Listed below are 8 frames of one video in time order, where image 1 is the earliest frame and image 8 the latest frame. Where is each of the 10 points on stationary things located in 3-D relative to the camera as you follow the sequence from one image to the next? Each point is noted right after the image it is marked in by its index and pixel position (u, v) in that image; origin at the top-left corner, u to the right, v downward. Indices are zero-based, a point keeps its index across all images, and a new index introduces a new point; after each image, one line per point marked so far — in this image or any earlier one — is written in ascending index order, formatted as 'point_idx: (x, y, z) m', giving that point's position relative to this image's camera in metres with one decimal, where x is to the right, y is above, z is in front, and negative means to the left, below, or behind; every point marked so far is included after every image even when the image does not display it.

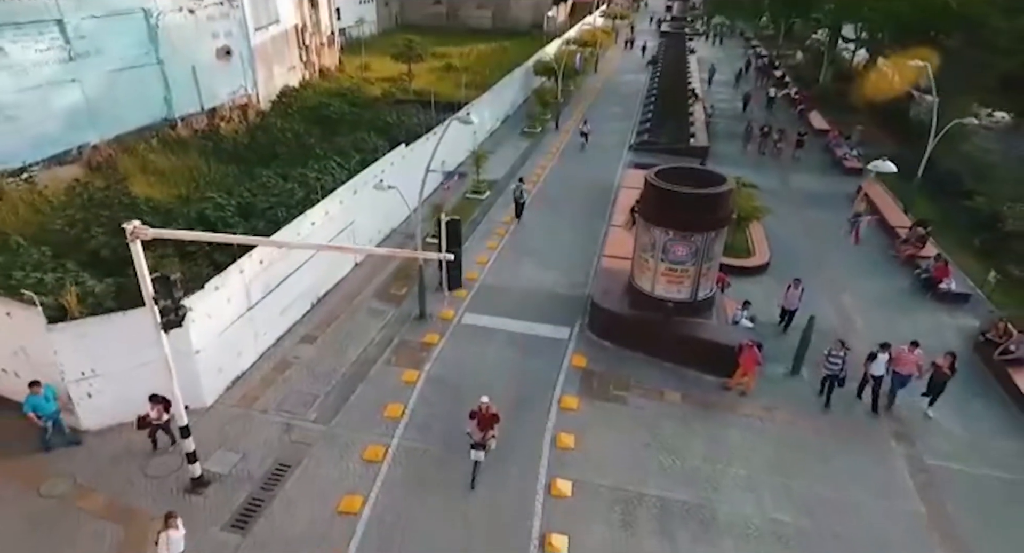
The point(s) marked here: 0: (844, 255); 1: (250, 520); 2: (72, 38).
0: (+9.5, +0.7, +16.8) m
1: (-3.9, -3.6, +8.9) m
2: (-14.6, +7.9, +19.5) m
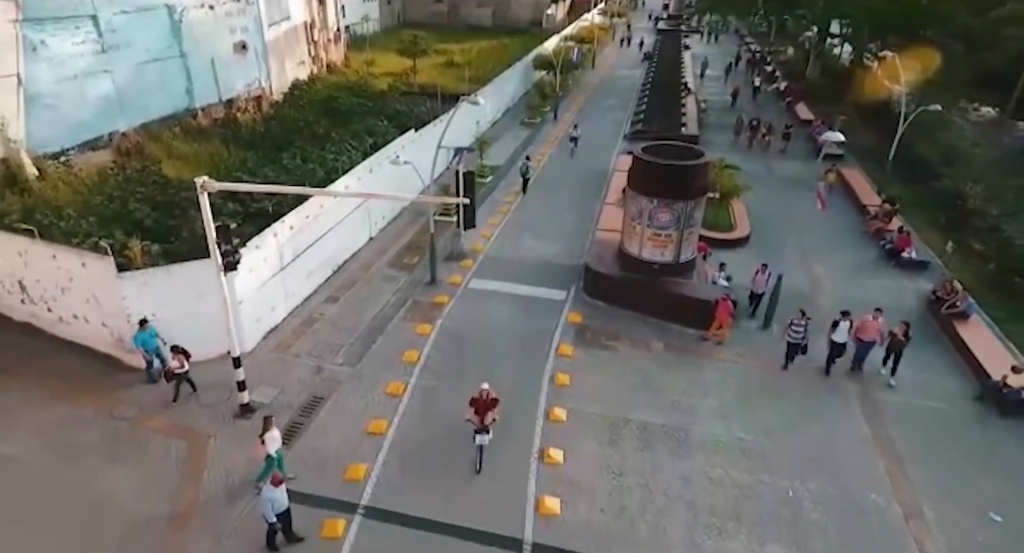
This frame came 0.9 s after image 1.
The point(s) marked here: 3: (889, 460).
0: (+9.5, +1.5, +18.3) m
1: (-3.8, -2.8, +10.4) m
2: (-14.6, +8.7, +21.0) m
3: (+6.5, -3.2, +10.3) m
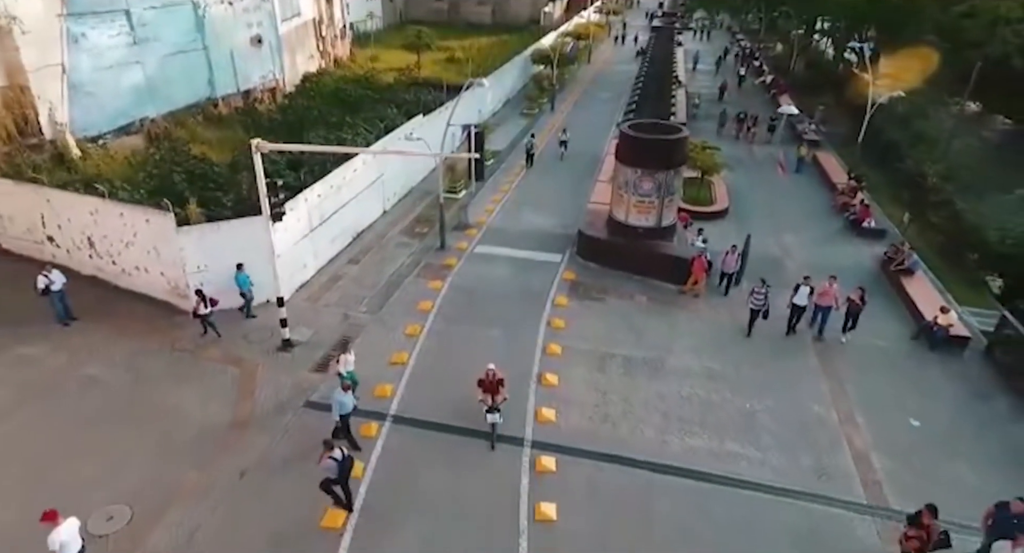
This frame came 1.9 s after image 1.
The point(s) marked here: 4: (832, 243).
0: (+9.6, +2.5, +20.2) m
1: (-3.8, -1.8, +12.3) m
2: (-14.6, +9.7, +22.8) m
3: (+6.6, -2.2, +12.2) m
4: (+9.6, +1.0, +17.8) m
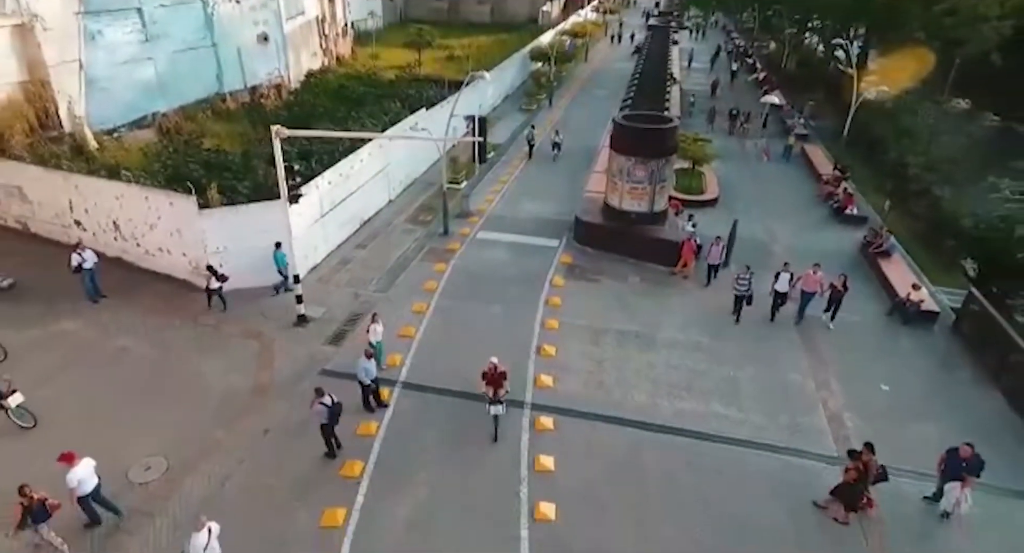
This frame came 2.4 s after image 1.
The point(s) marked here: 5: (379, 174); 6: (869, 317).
0: (+9.5, +3.0, +21.1) m
1: (-3.8, -1.4, +13.1) m
2: (-14.6, +10.1, +23.6) m
3: (+6.6, -1.7, +13.1) m
4: (+9.6, +1.5, +18.7) m
5: (-4.2, +3.3, +18.8) m
6: (+8.7, -1.0, +14.4) m
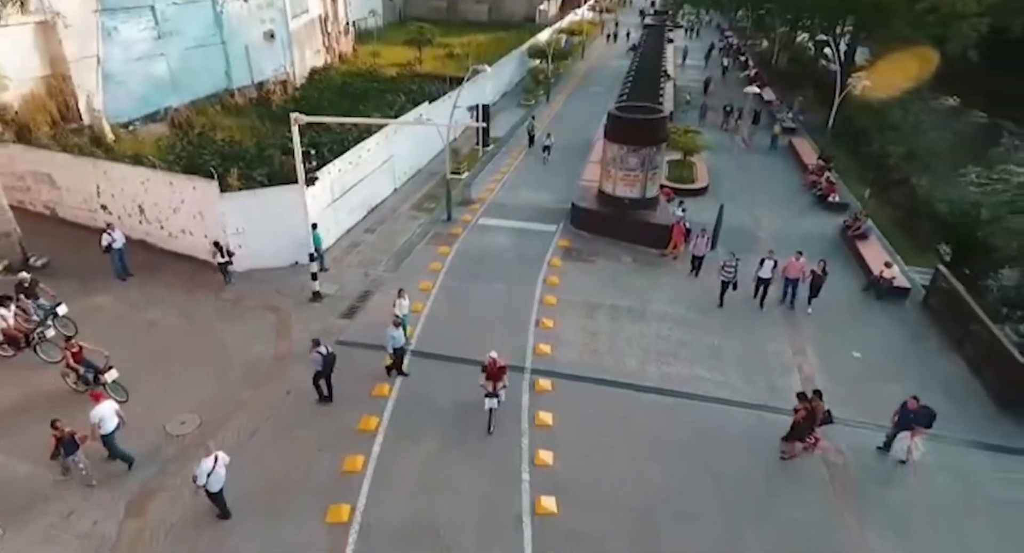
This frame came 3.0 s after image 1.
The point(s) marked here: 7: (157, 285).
0: (+9.5, +3.5, +22.1) m
1: (-3.8, -0.9, +14.1) m
2: (-14.6, +10.6, +24.5) m
3: (+6.6, -1.2, +14.1) m
4: (+9.6, +2.1, +19.7) m
5: (-4.3, +3.8, +19.8) m
6: (+8.7, -0.5, +15.4) m
7: (-8.7, -0.2, +14.4) m
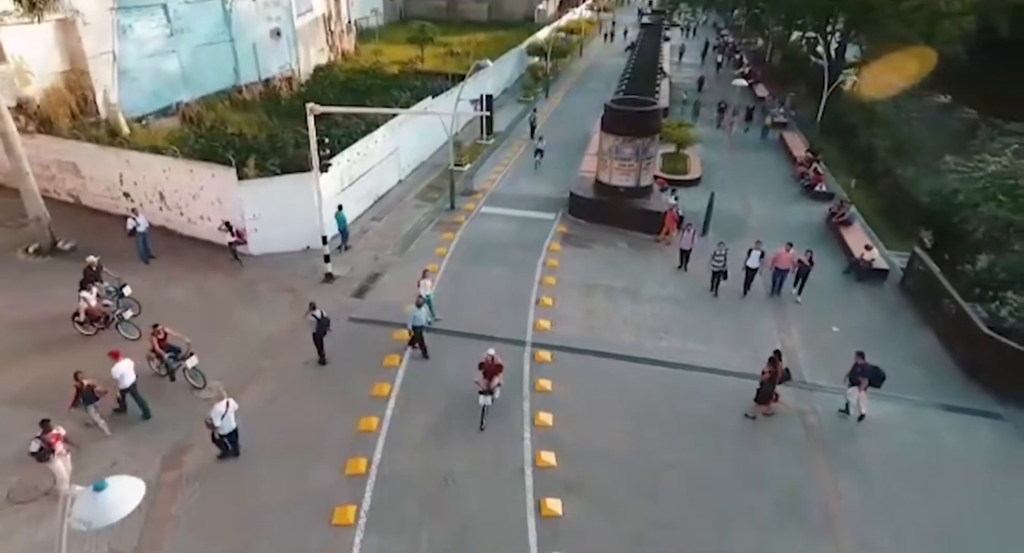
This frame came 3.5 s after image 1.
0: (+9.5, +4.0, +23.0) m
1: (-3.7, -0.4, +14.9) m
2: (-14.6, +11.1, +25.3) m
3: (+6.7, -0.7, +14.9) m
4: (+9.7, +2.5, +20.6) m
5: (-4.2, +4.3, +20.6) m
6: (+8.8, 0.0, +16.3) m
7: (-8.7, +0.2, +15.3) m
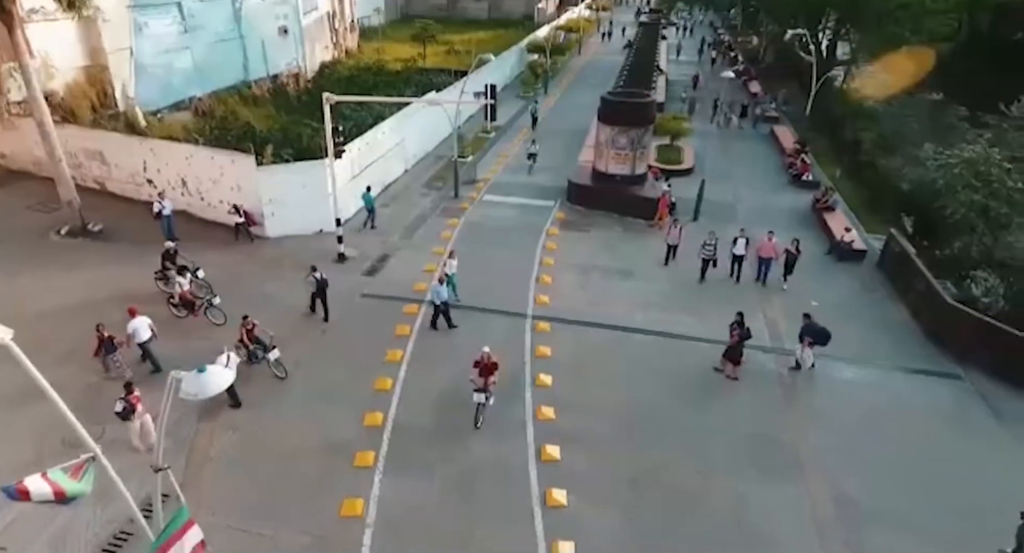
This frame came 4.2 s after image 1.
0: (+9.6, +4.5, +24.0) m
1: (-3.7, +0.1, +15.9) m
2: (-14.6, +11.6, +26.3) m
3: (+6.7, -0.2, +15.9) m
4: (+9.7, +3.1, +21.6) m
5: (-4.2, +4.8, +21.6) m
6: (+8.8, +0.6, +17.3) m
7: (-8.6, +0.8, +16.2) m
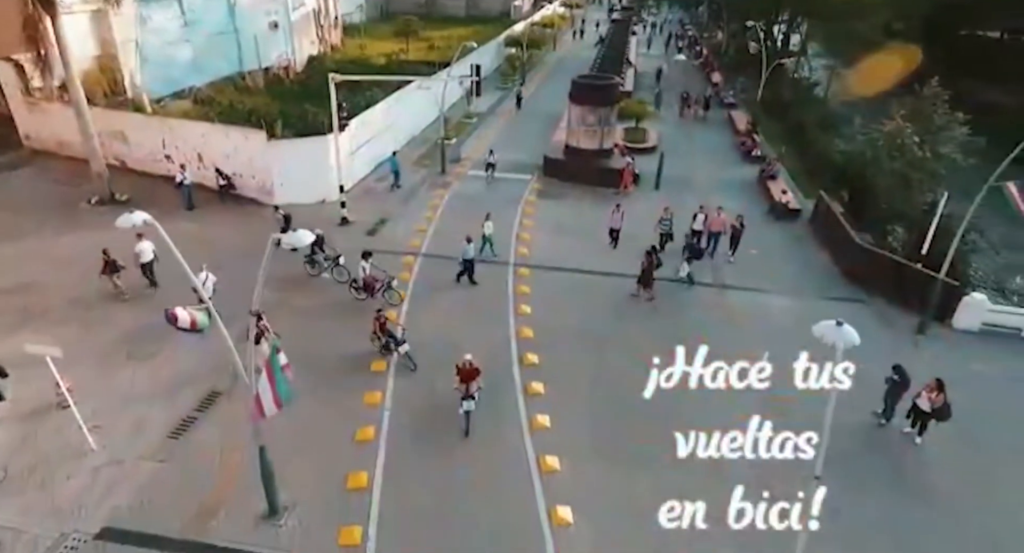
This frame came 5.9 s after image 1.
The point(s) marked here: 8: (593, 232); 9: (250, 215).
0: (+8.7, +6.0, +26.6) m
1: (-4.2, +1.3, +18.1) m
2: (-15.6, +12.7, +28.1) m
3: (+6.2, +1.2, +18.5) m
4: (+8.9, +4.5, +24.2) m
5: (-5.0, +6.0, +23.8) m
6: (+8.2, +2.0, +19.9) m
7: (-9.1, +1.9, +18.3) m
8: (+2.7, +1.5, +18.9) m
9: (-8.2, +1.9, +18.4) m
